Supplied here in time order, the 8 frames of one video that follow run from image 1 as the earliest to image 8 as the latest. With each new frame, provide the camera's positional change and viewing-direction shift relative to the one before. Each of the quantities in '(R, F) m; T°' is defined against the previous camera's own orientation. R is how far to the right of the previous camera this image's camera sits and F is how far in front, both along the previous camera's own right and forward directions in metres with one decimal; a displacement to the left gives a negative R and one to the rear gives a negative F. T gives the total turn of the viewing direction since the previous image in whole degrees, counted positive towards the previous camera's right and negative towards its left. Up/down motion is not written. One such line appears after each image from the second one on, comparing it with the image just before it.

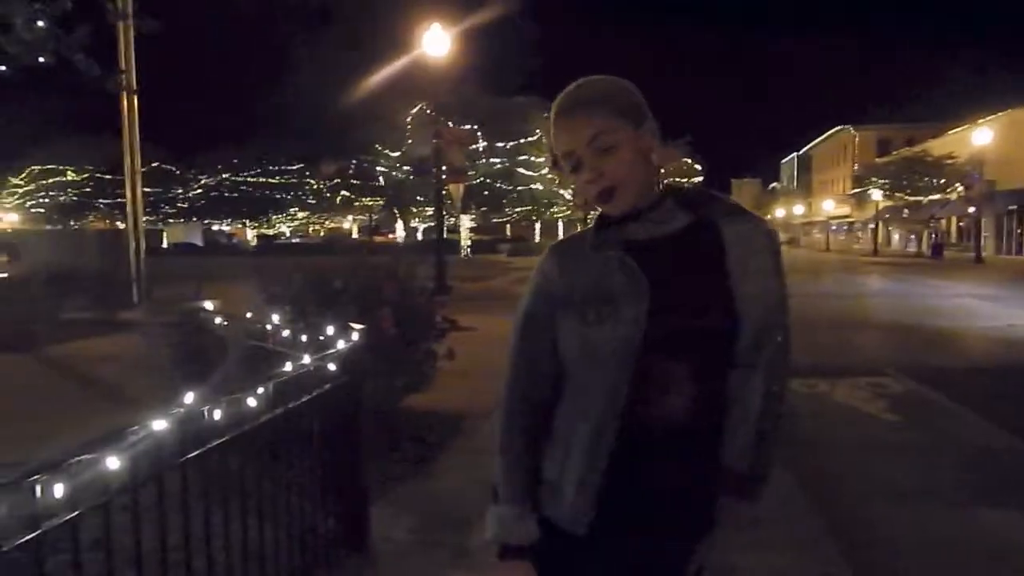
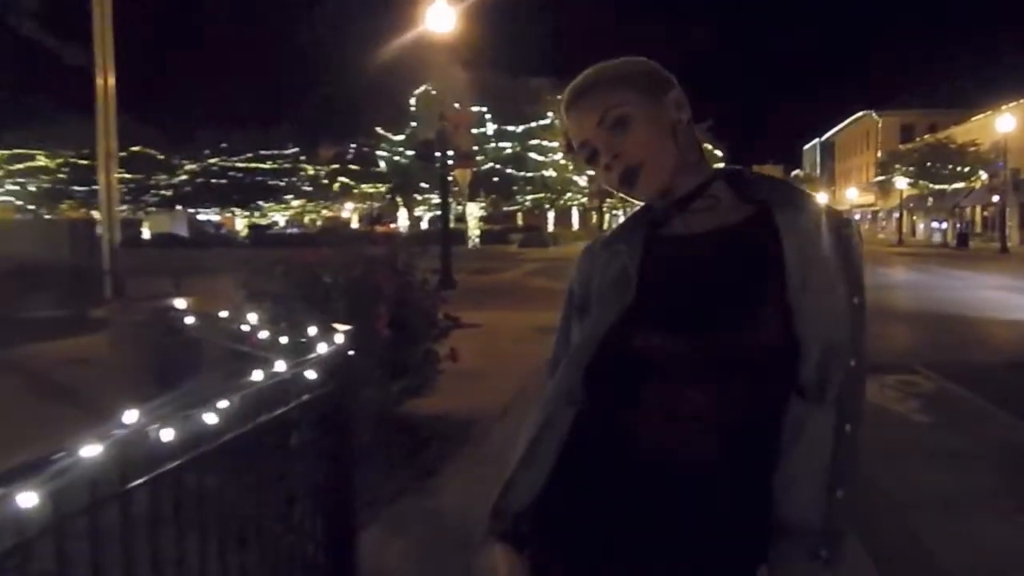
(0.0, +0.5) m; -1°
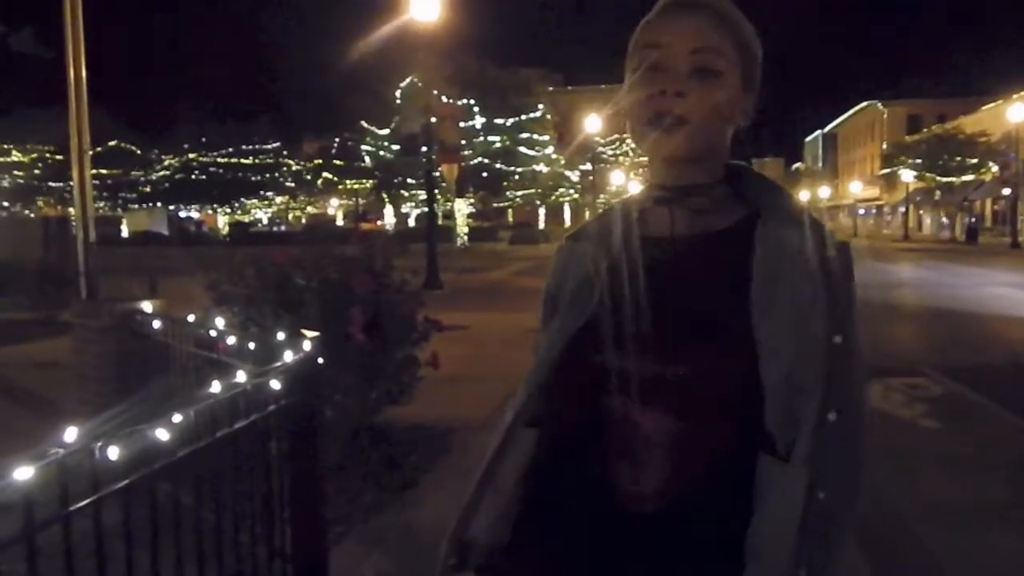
(+0.1, +0.3) m; 0°
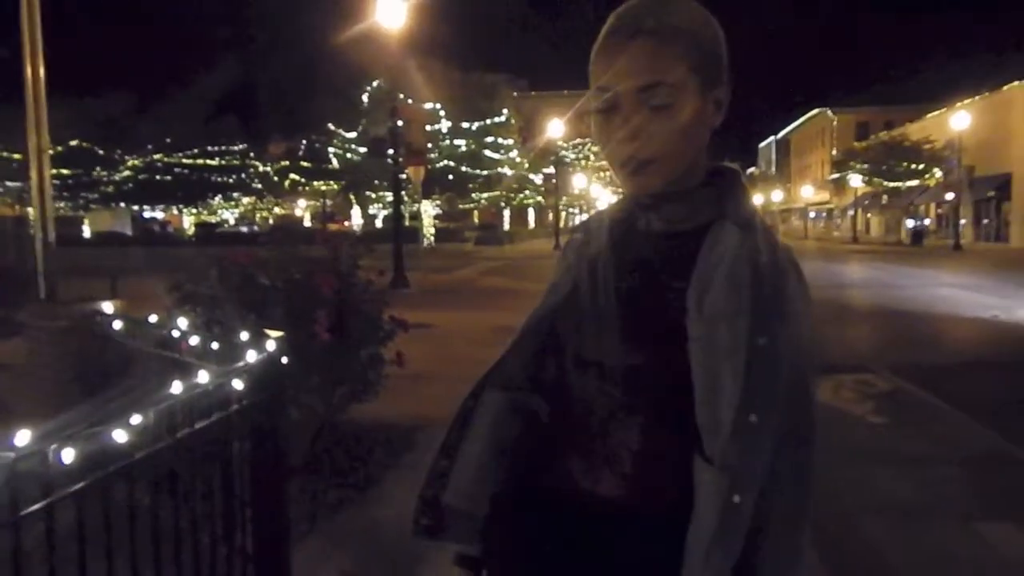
(0.0, -0.2) m; +2°
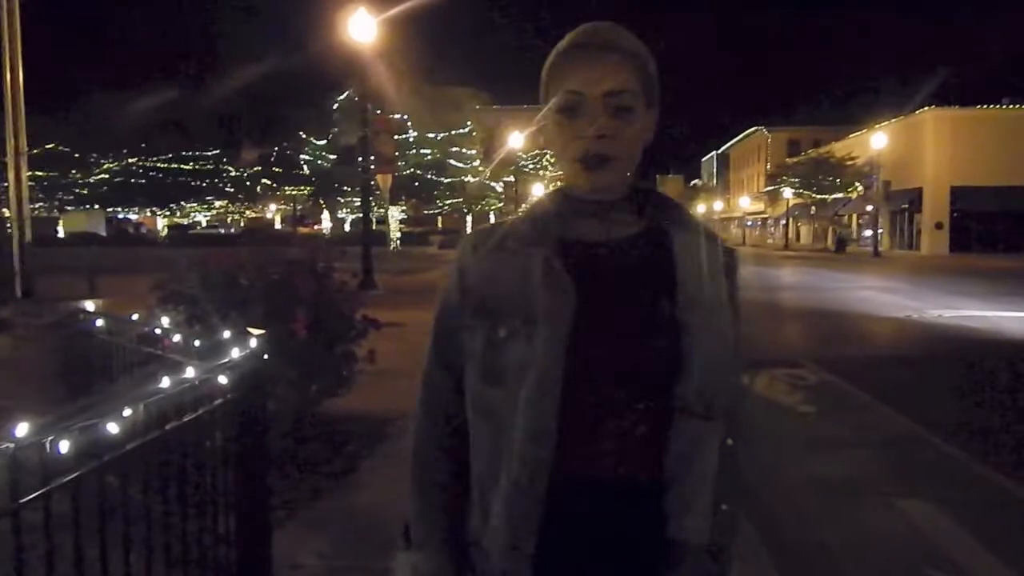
(-0.5, -0.6) m; +5°
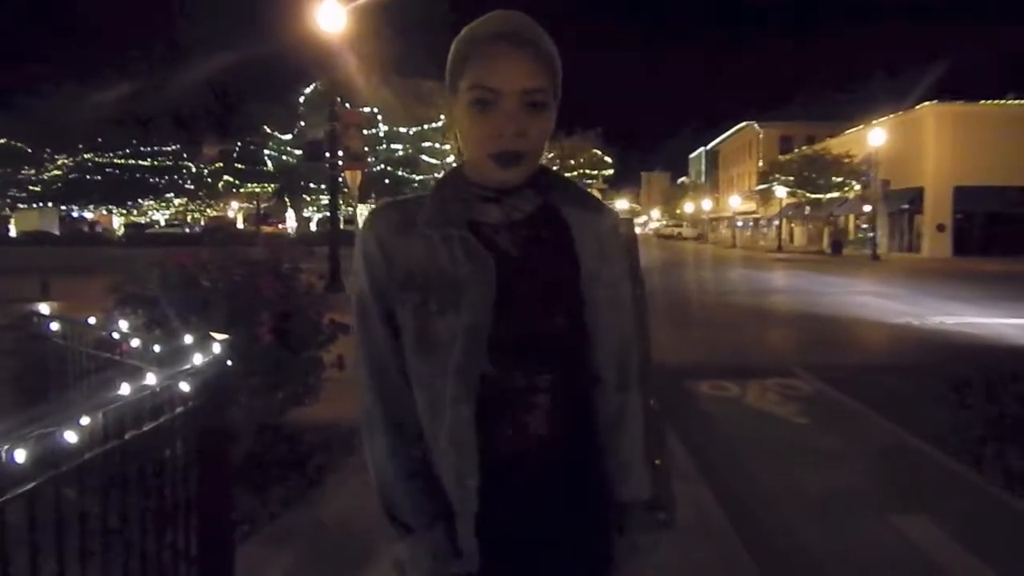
(+0.2, +0.5) m; 0°
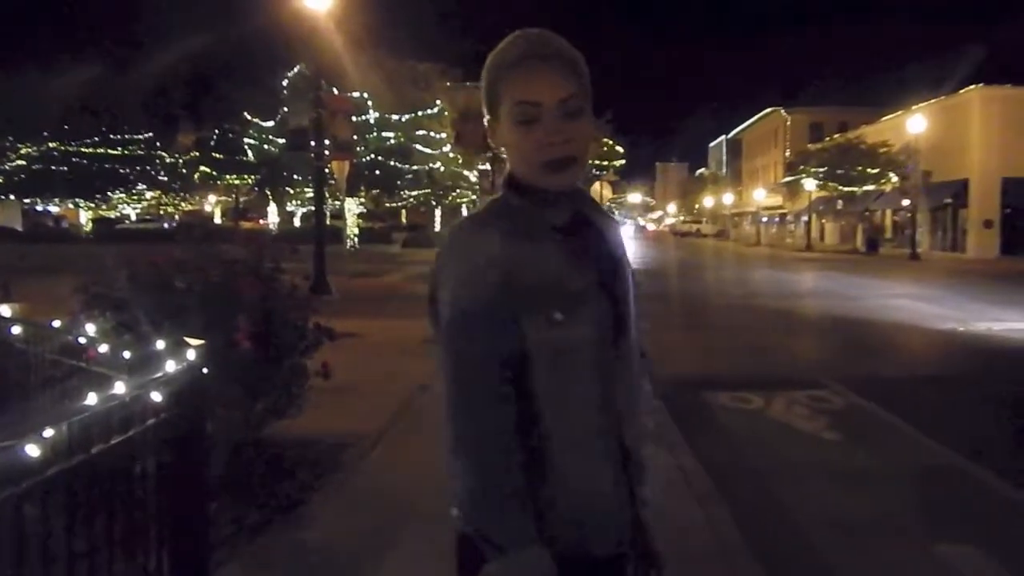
(+0.1, +0.8) m; 0°
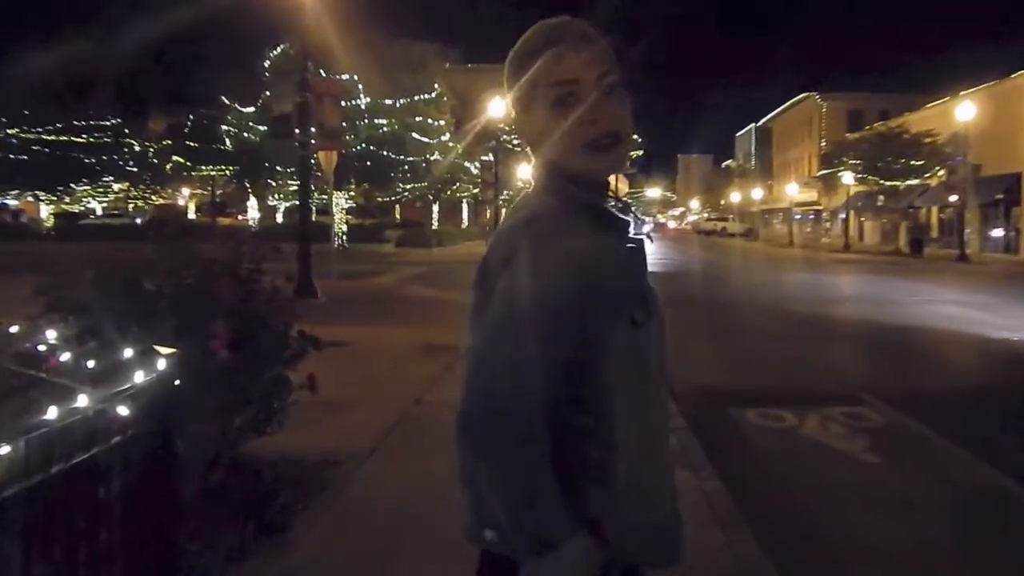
(-0.1, +0.8) m; +1°
